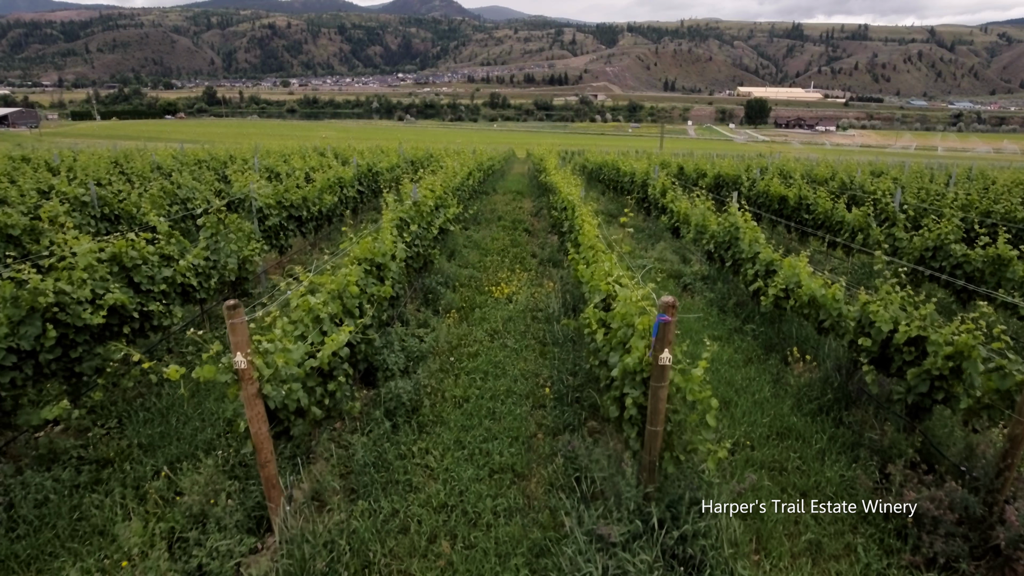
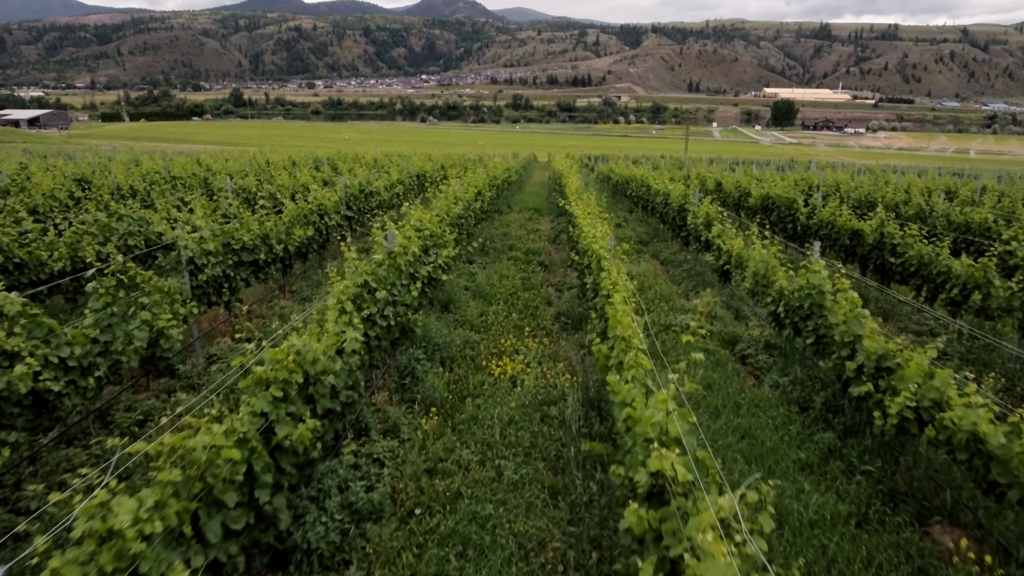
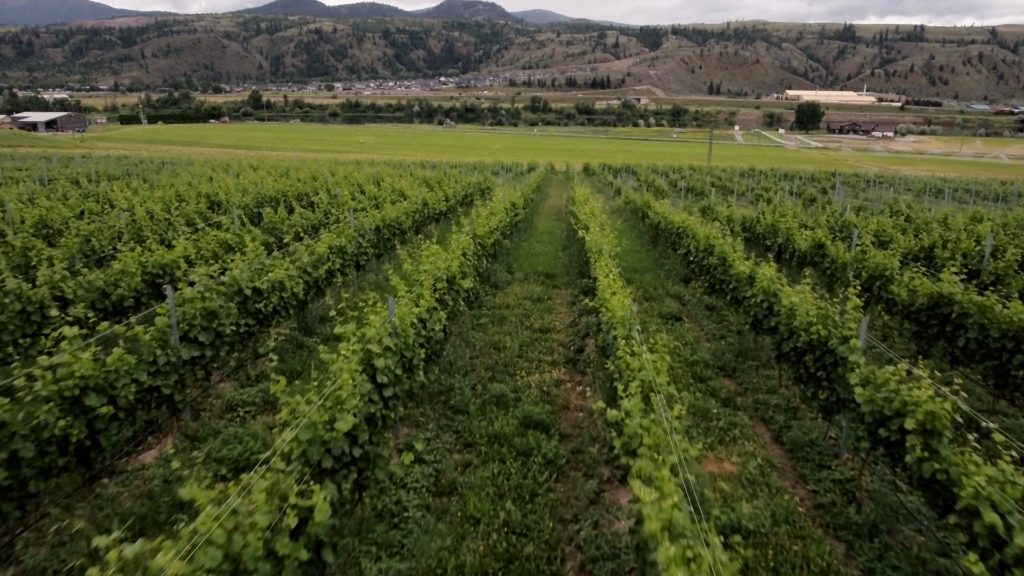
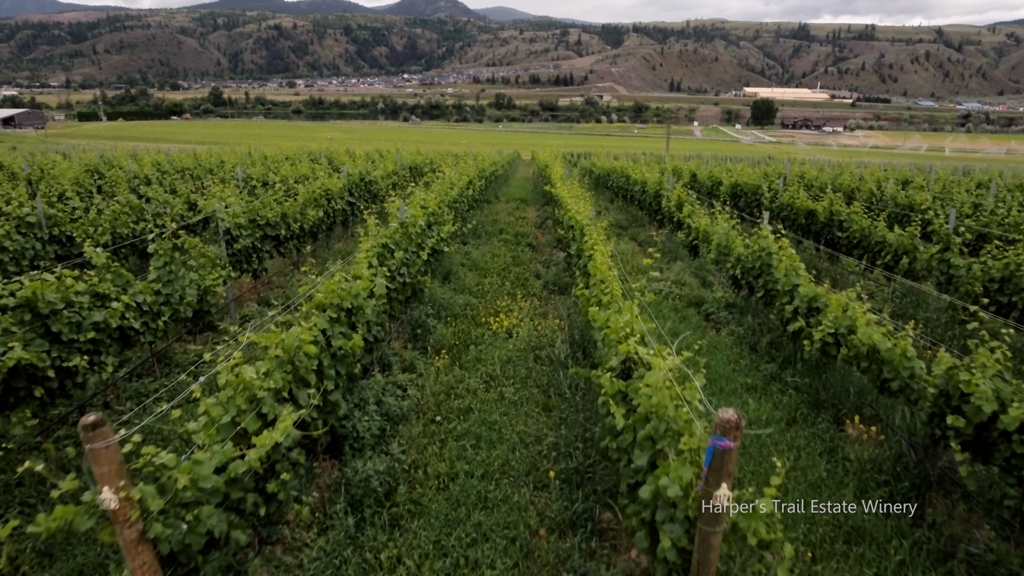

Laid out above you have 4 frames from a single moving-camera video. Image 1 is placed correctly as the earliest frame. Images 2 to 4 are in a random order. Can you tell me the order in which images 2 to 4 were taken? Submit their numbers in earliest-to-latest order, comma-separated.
4, 2, 3
